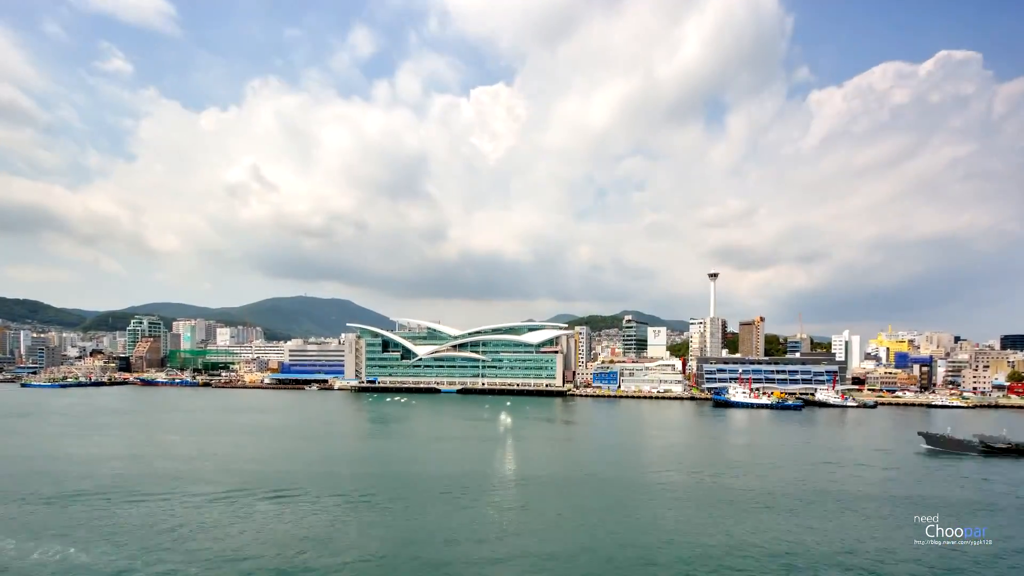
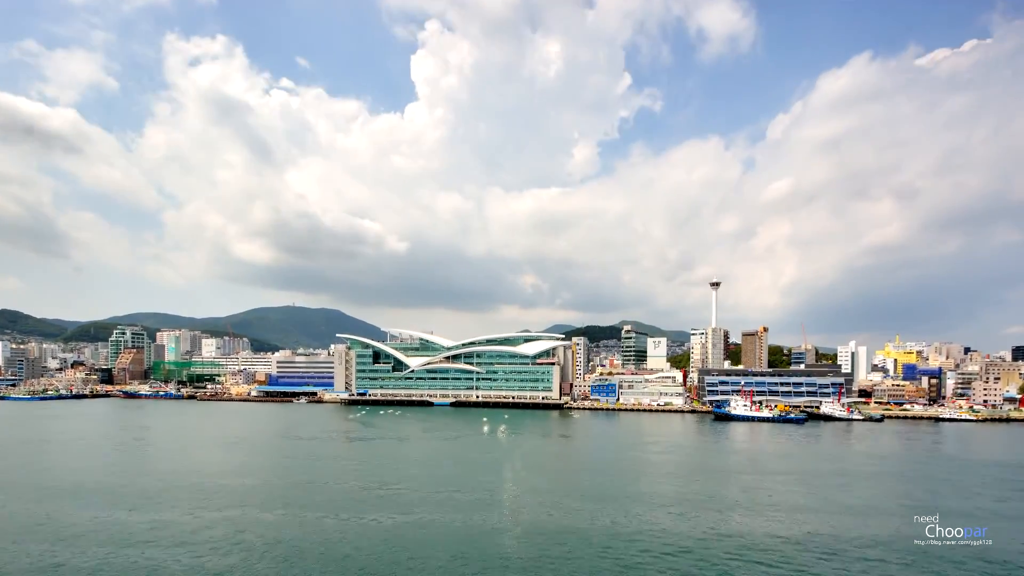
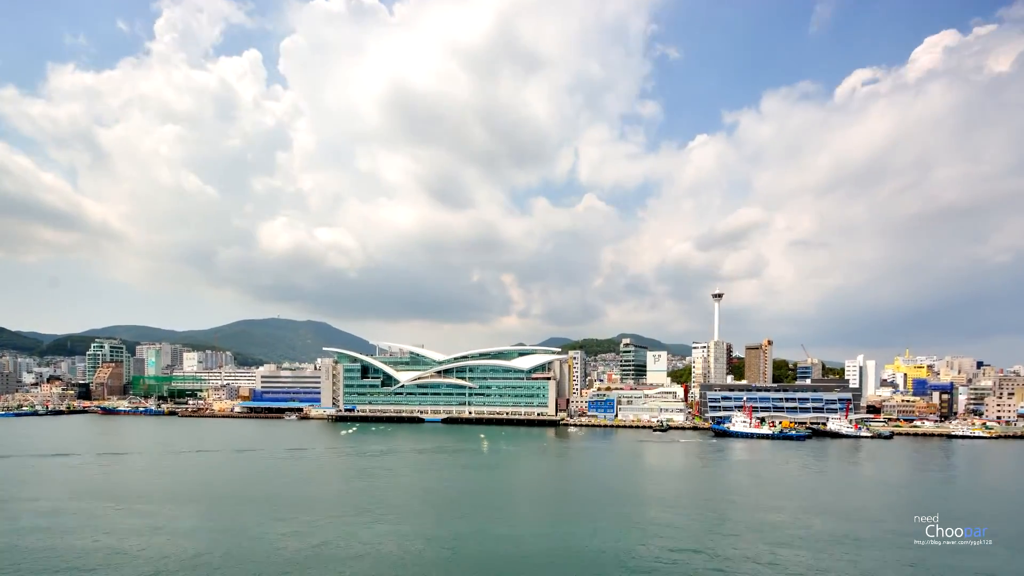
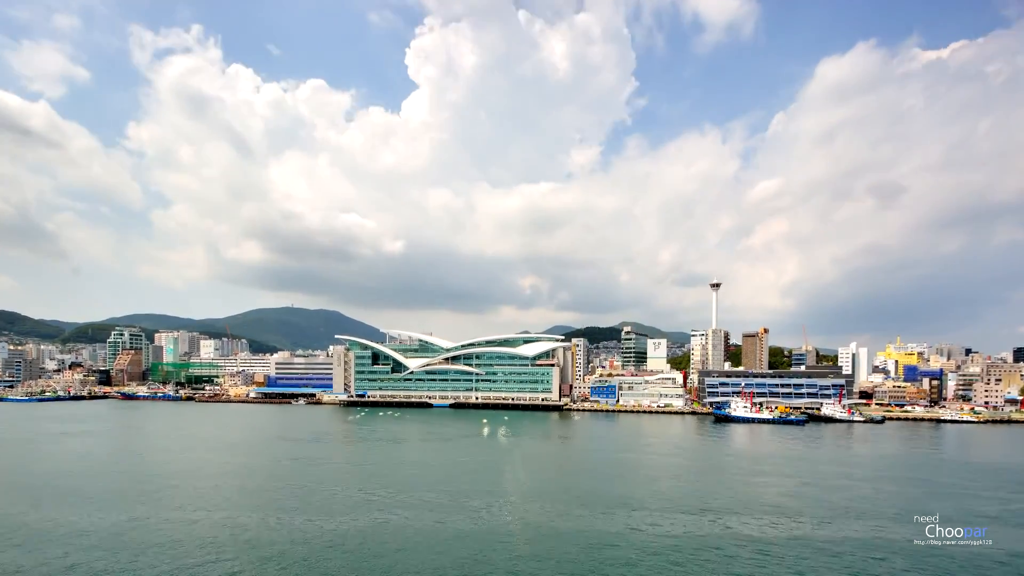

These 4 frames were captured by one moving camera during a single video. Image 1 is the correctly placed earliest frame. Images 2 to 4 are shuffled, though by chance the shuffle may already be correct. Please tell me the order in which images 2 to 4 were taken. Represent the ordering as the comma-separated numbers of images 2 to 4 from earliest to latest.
2, 4, 3
